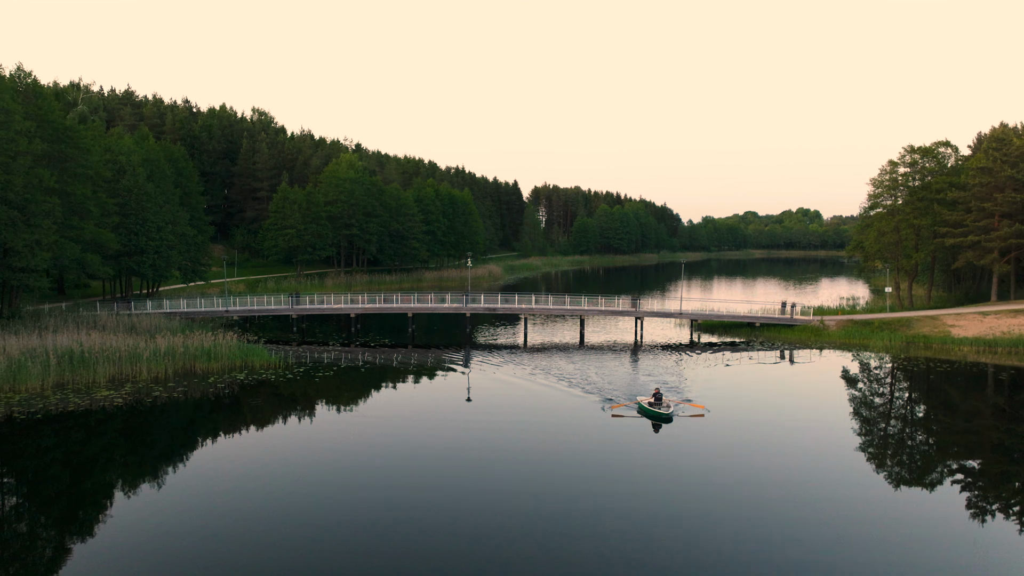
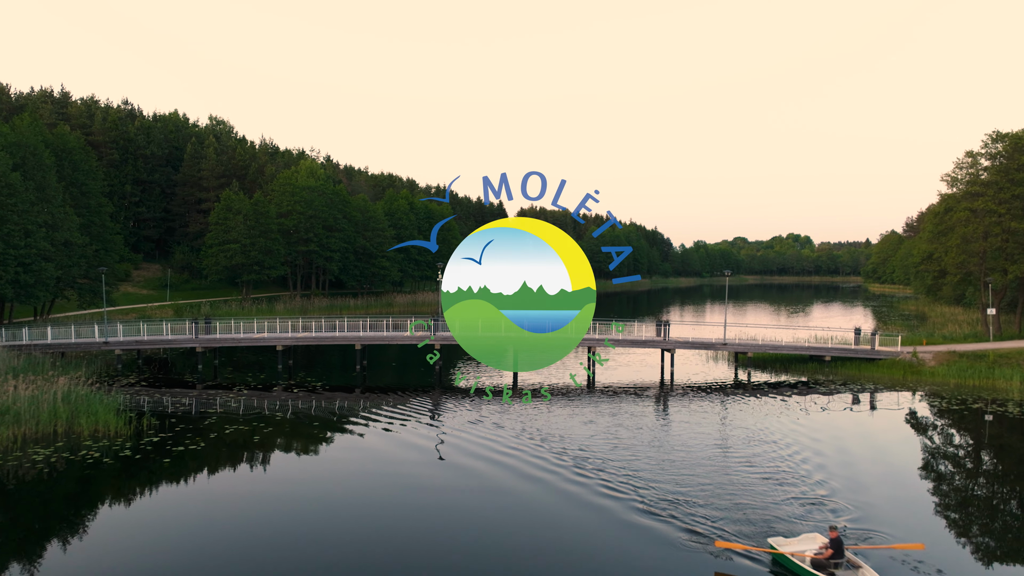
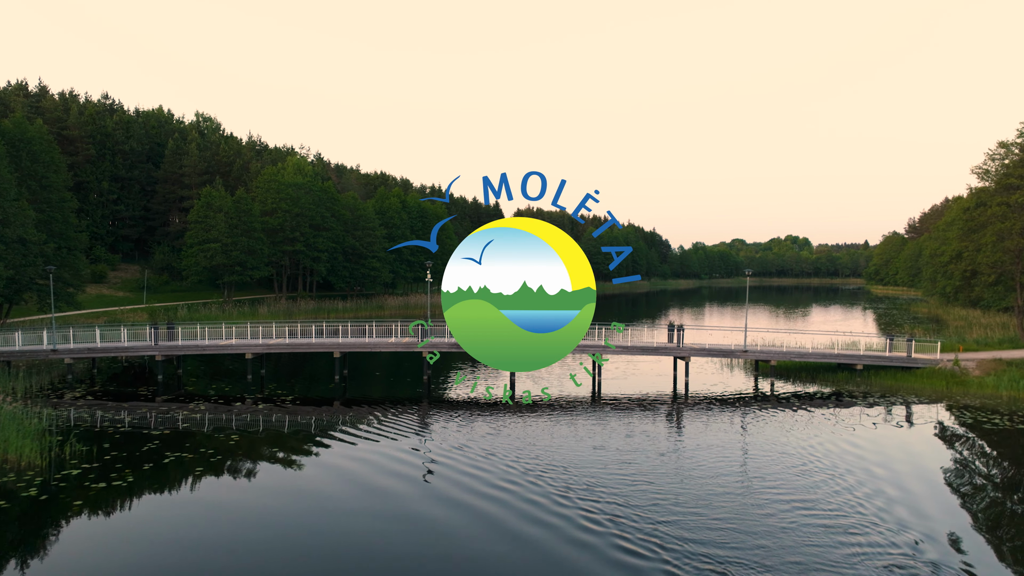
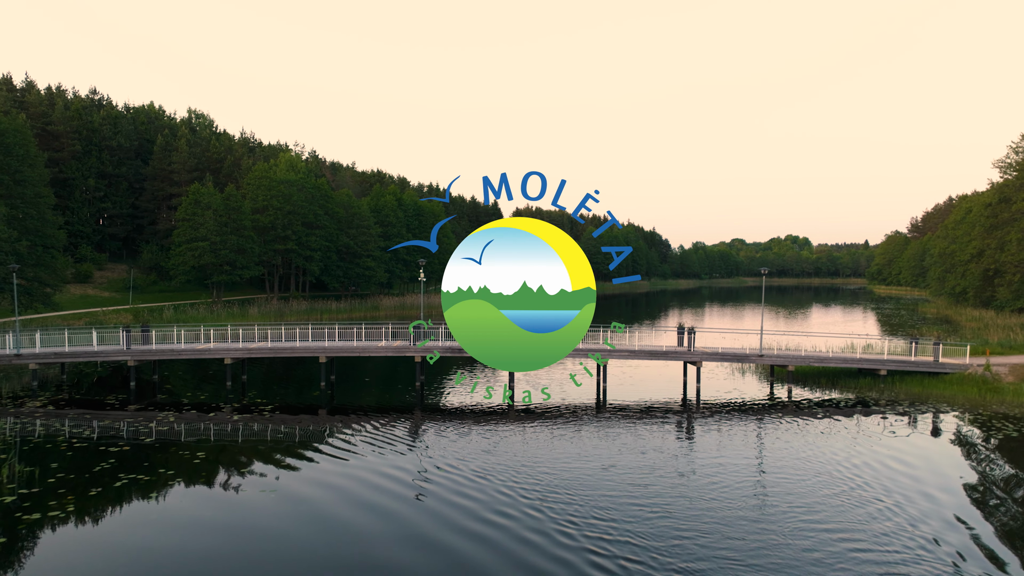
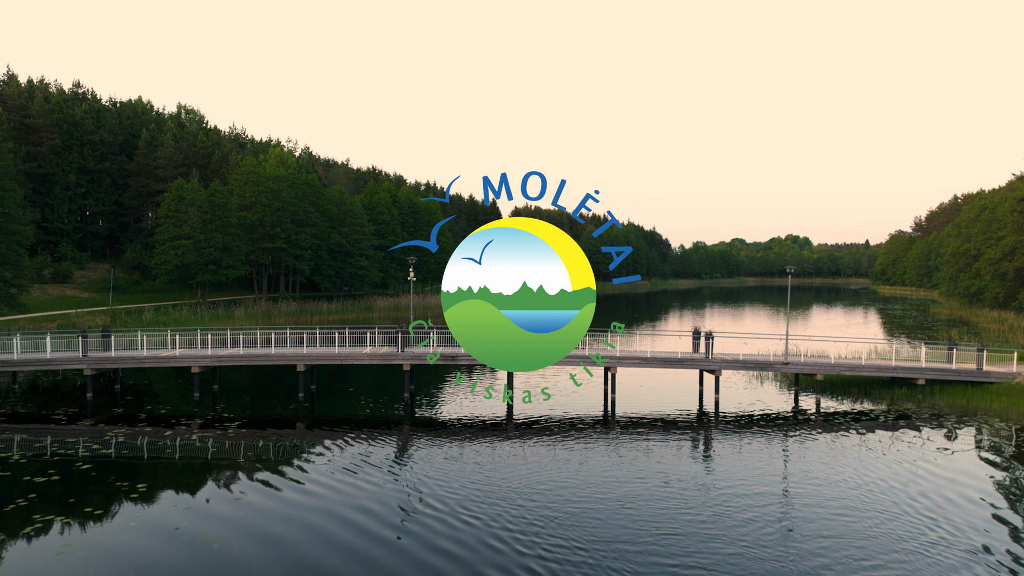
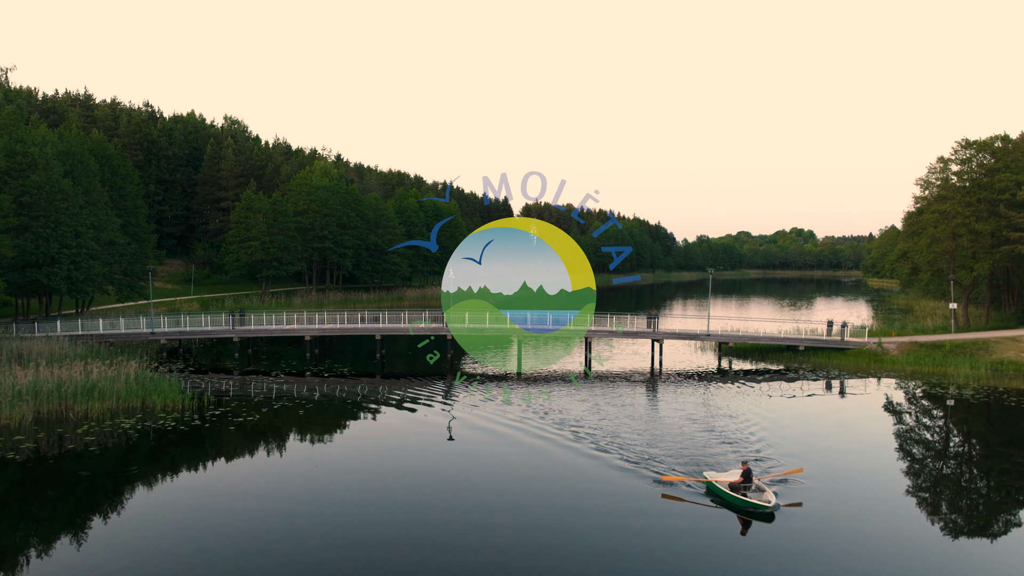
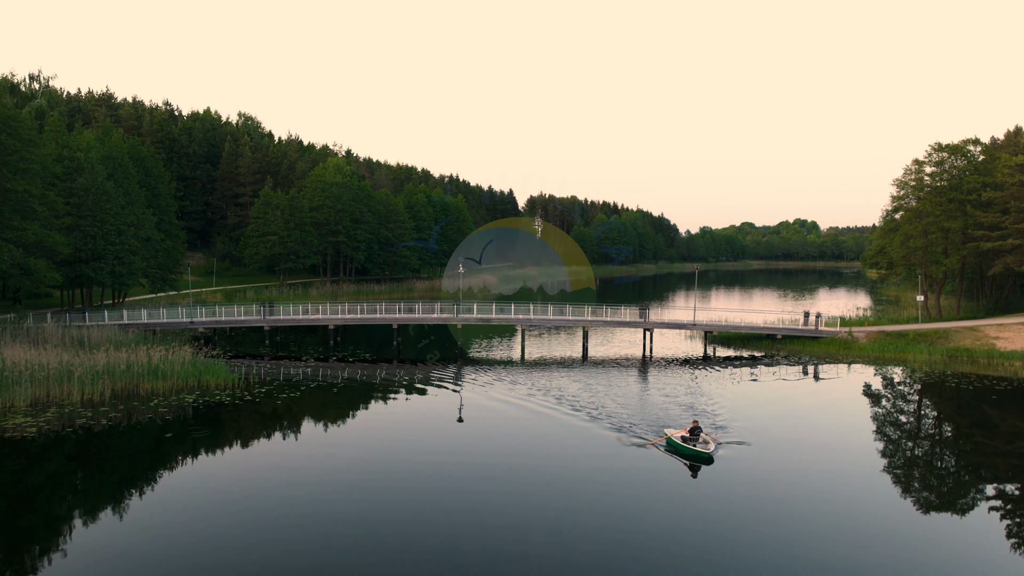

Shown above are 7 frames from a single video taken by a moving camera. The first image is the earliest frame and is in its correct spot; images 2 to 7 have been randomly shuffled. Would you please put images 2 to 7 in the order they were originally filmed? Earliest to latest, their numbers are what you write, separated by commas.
7, 6, 2, 3, 4, 5
